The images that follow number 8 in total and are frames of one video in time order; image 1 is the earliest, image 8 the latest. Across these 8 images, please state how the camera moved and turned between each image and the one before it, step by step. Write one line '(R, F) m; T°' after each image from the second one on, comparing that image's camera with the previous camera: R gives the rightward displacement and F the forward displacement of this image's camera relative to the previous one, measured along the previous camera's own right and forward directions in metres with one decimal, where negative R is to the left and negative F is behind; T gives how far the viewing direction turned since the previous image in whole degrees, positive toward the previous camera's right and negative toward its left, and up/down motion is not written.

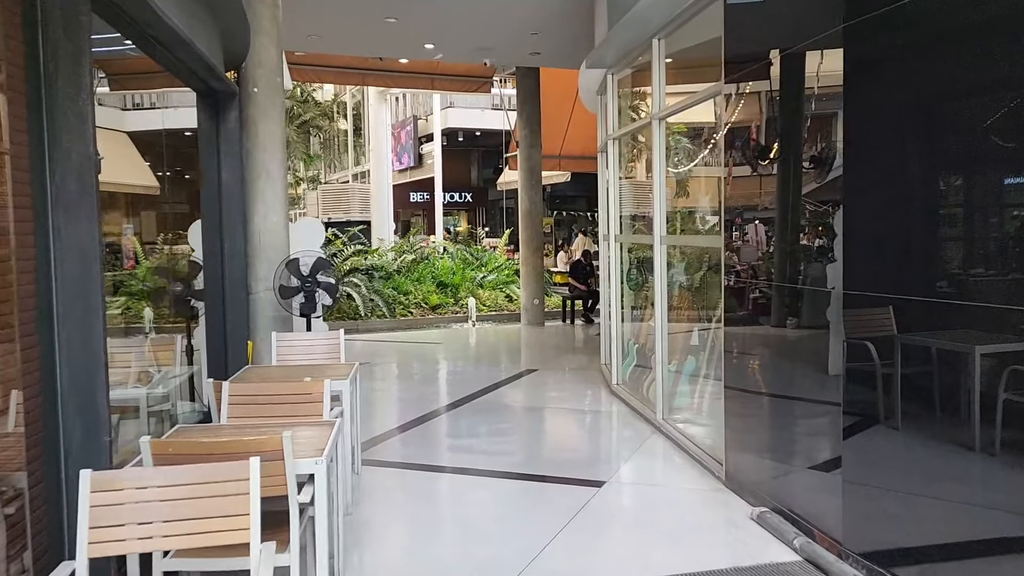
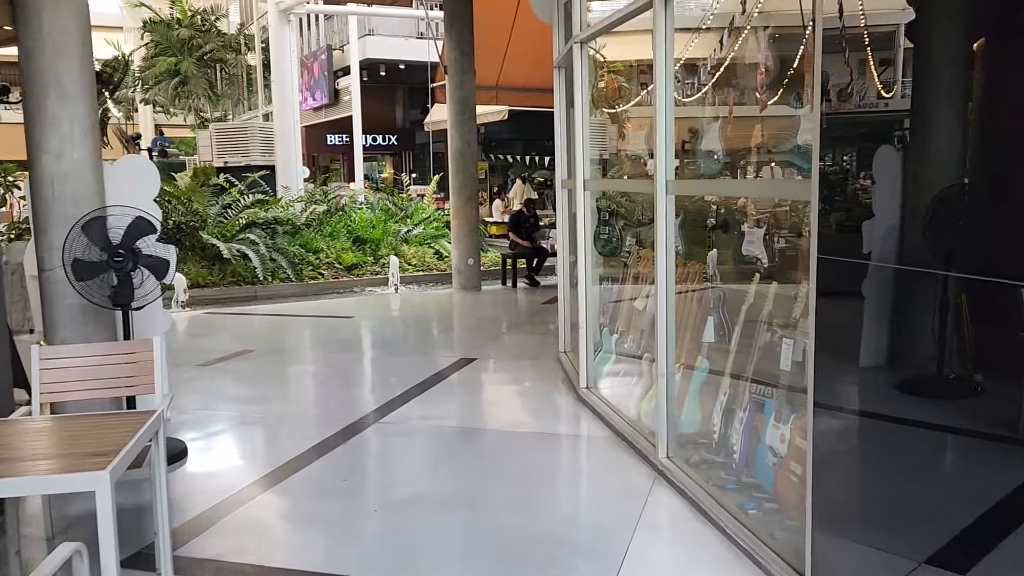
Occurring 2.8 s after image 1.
(0.0, +1.9) m; +5°
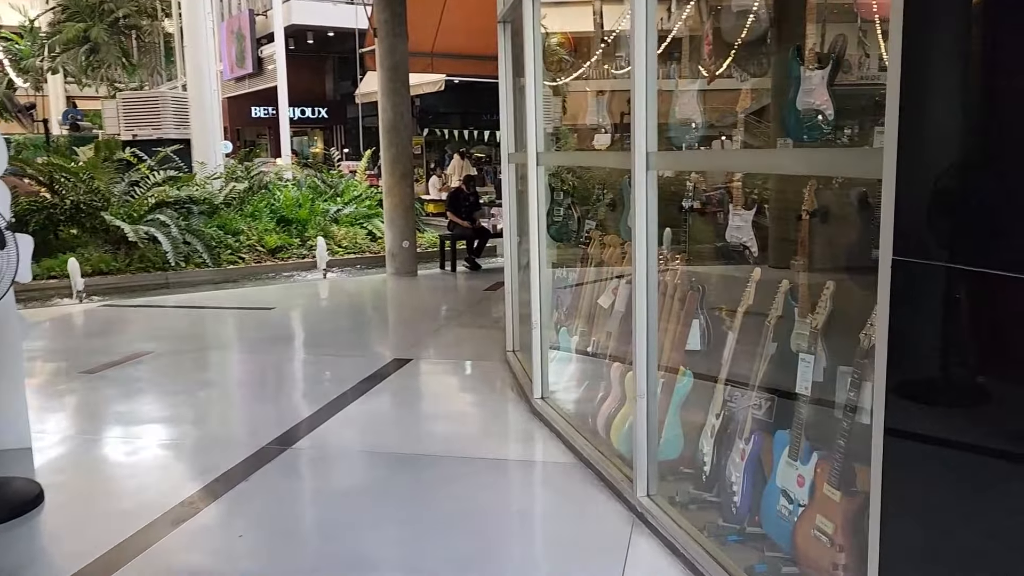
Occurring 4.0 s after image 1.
(0.0, +0.7) m; +4°
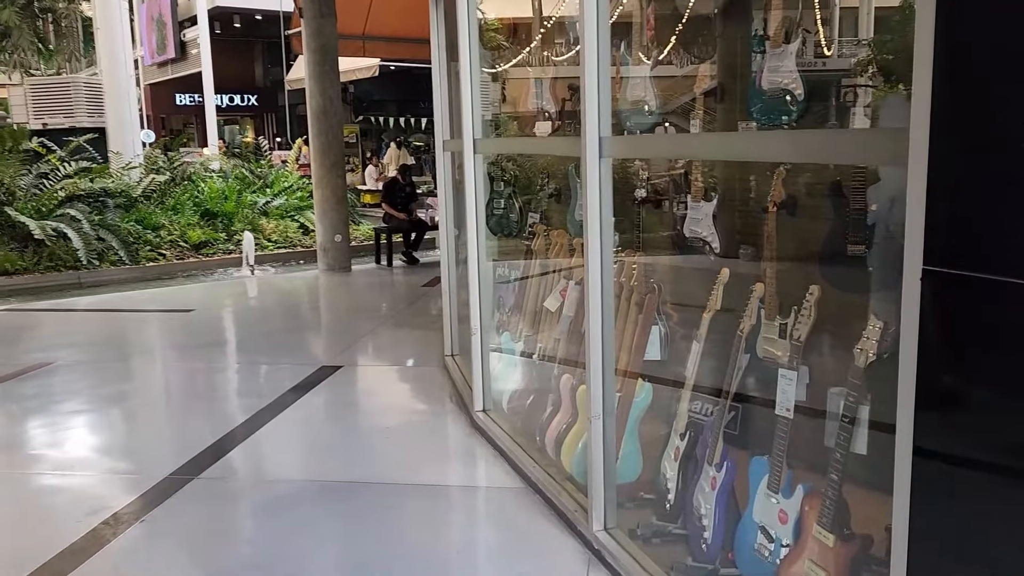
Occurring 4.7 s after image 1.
(0.0, +0.4) m; +4°
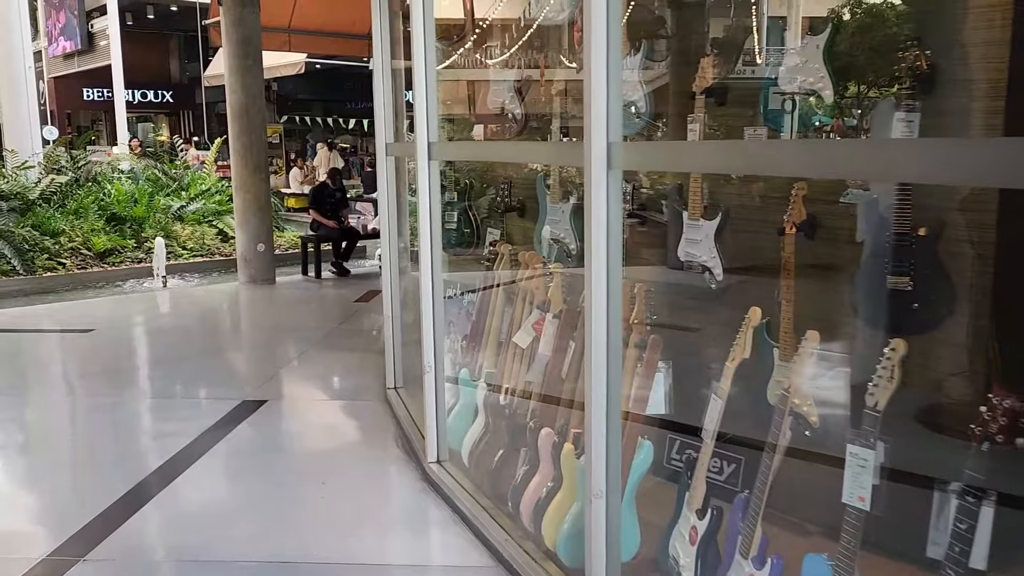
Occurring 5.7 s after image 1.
(-0.1, +0.5) m; +5°
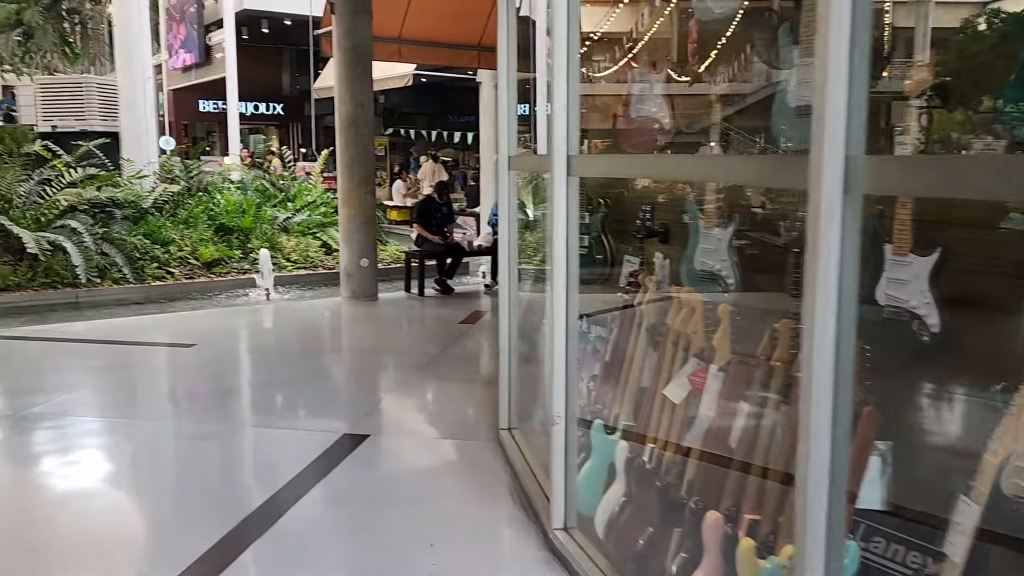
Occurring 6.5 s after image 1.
(-0.2, +0.4) m; -6°
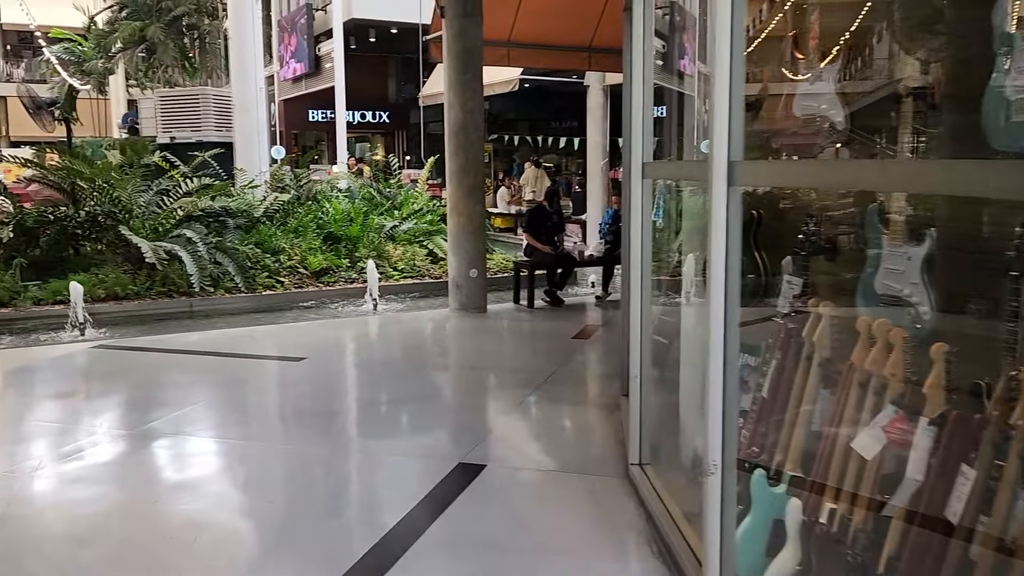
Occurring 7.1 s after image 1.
(-0.1, +0.3) m; -7°
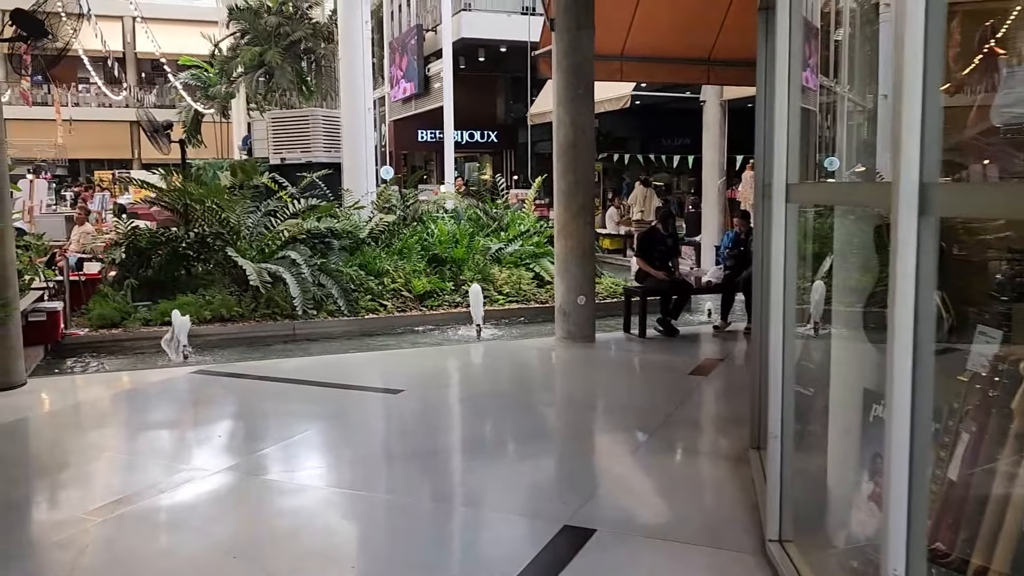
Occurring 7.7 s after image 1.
(0.0, +0.4) m; -7°
